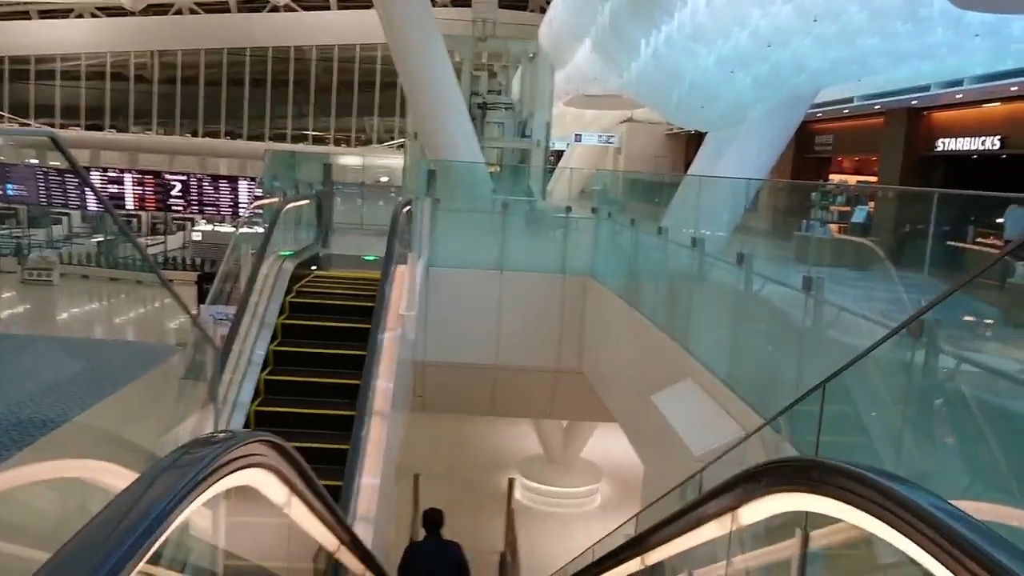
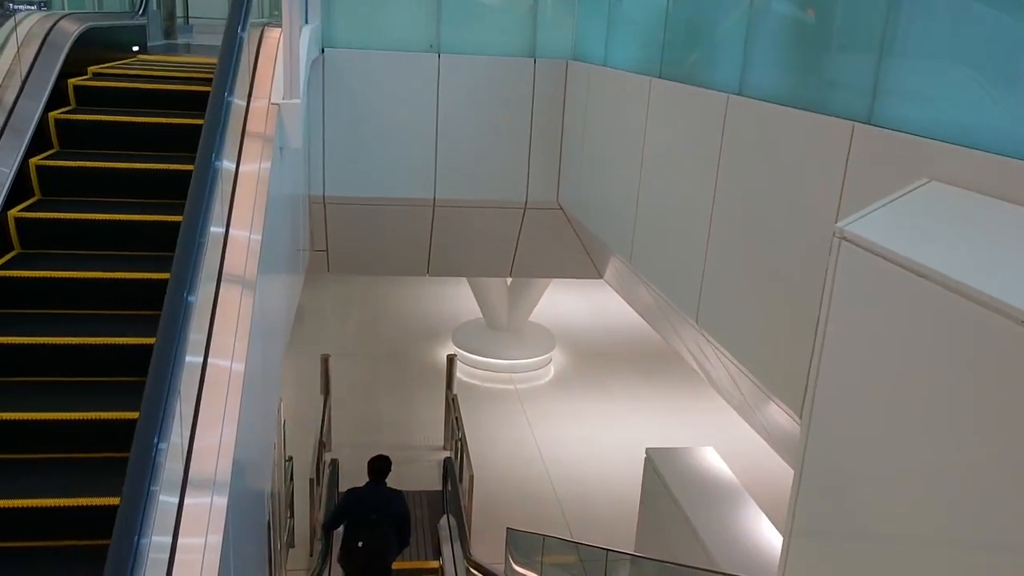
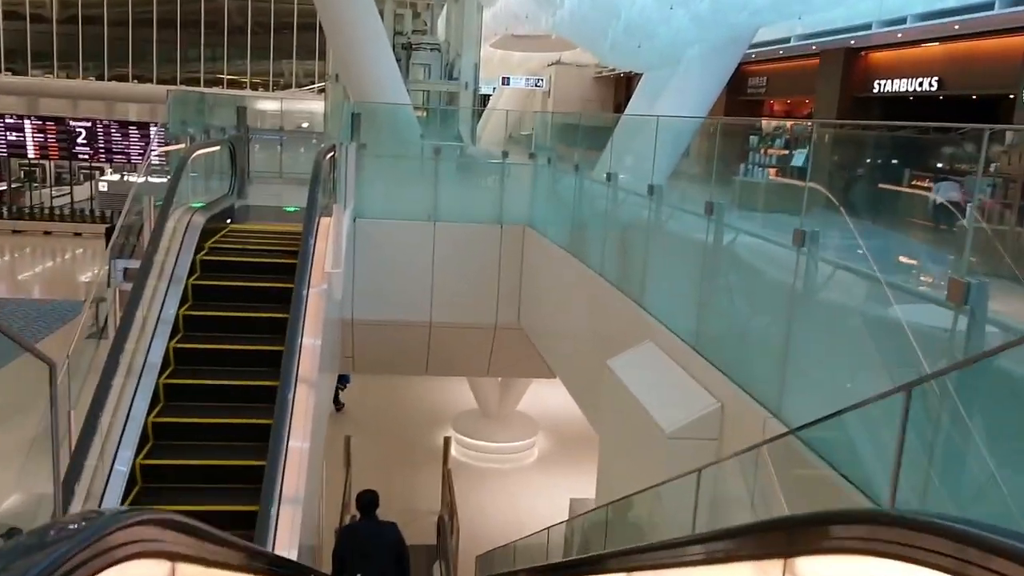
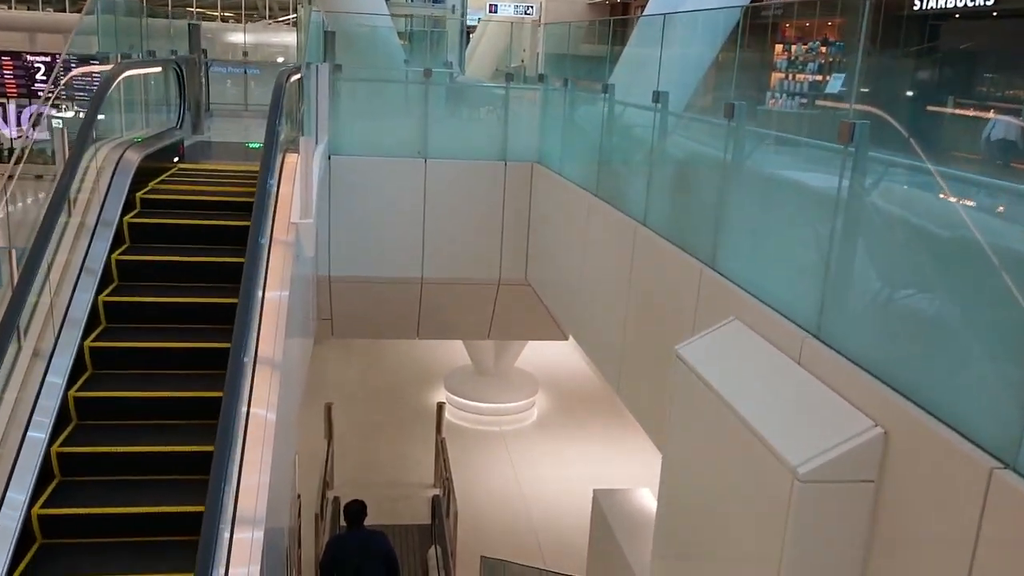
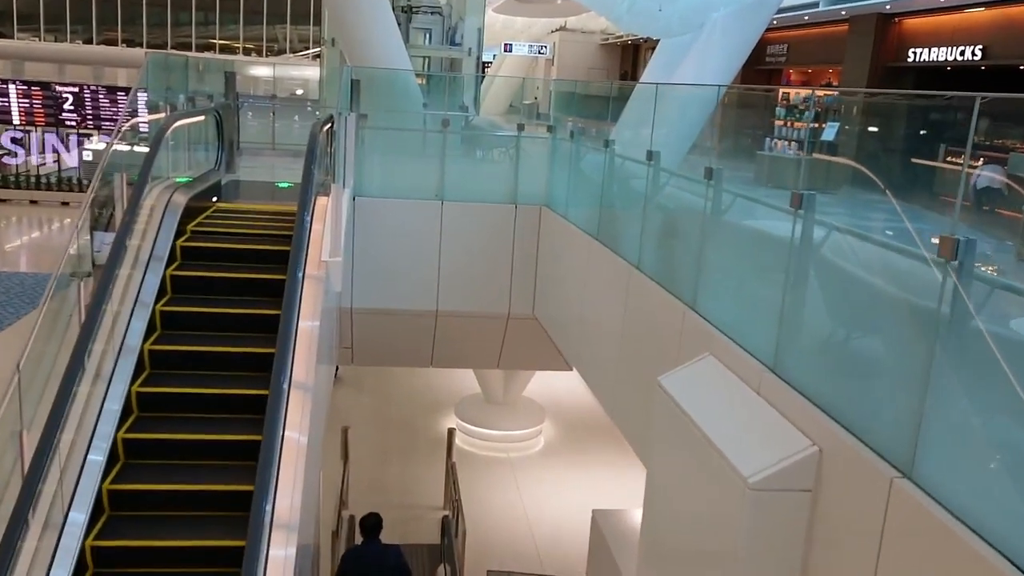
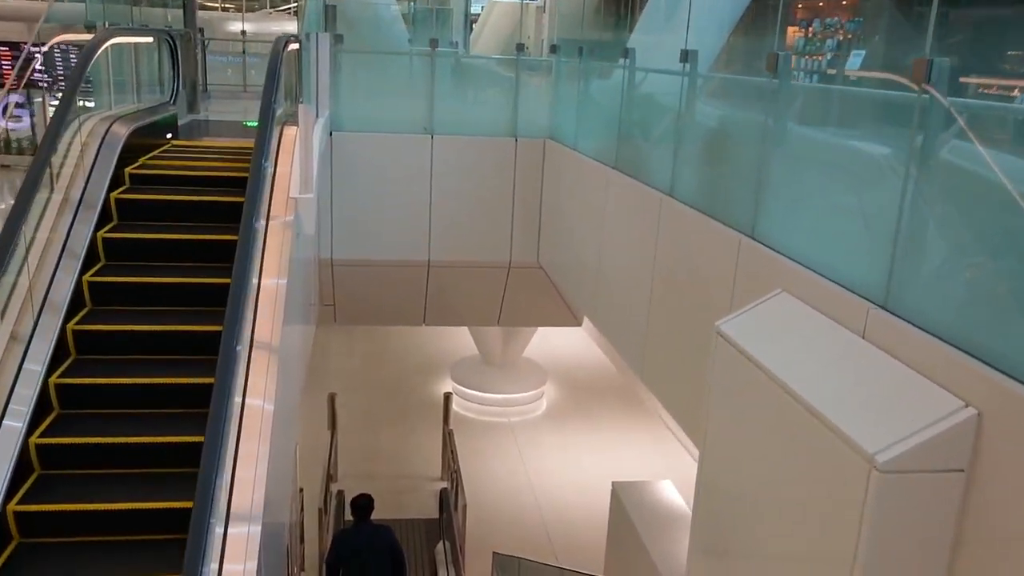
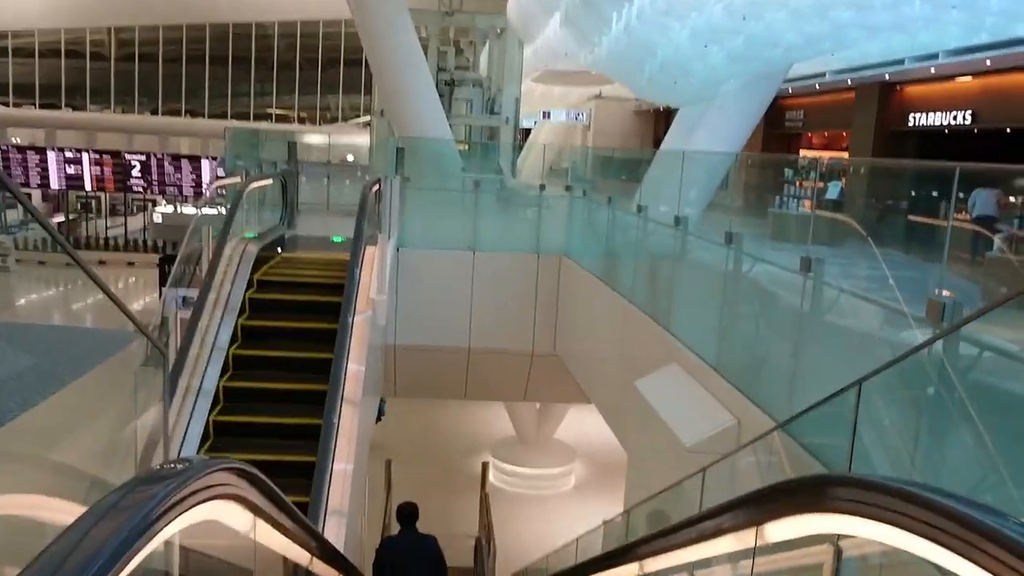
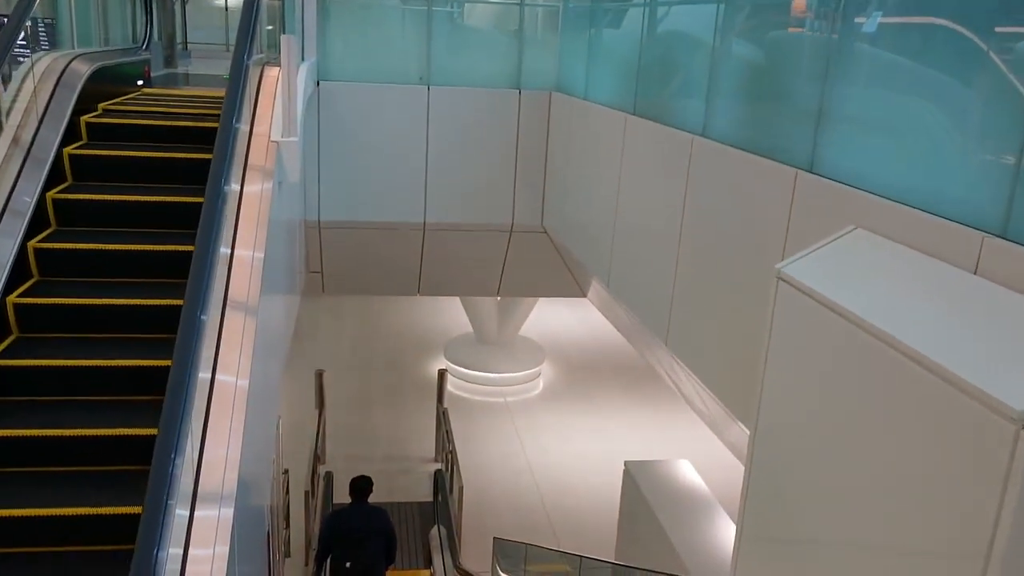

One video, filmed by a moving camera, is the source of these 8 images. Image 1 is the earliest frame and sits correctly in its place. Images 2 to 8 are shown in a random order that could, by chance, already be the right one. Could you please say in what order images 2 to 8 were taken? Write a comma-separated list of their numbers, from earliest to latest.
7, 3, 5, 4, 6, 8, 2
